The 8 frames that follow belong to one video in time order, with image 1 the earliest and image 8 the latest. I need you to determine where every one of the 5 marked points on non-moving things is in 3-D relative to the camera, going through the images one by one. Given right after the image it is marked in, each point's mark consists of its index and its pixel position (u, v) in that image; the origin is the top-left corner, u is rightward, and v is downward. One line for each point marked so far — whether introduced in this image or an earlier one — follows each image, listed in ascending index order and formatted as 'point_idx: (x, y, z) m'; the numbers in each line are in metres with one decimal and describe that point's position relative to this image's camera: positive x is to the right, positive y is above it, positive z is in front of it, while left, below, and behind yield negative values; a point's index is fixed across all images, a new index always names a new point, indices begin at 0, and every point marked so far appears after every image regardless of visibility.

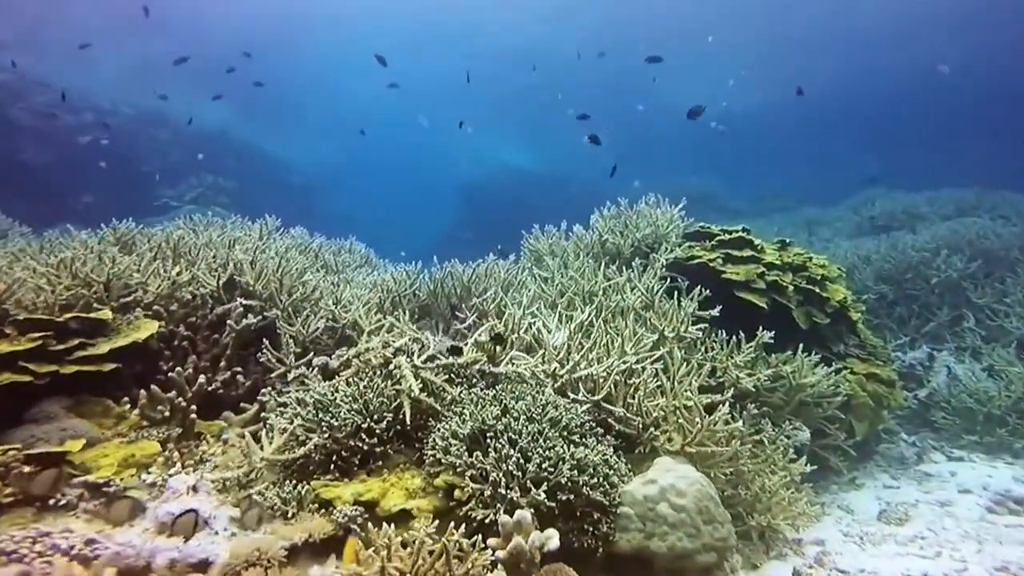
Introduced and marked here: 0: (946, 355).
0: (+3.7, -0.6, +8.6) m
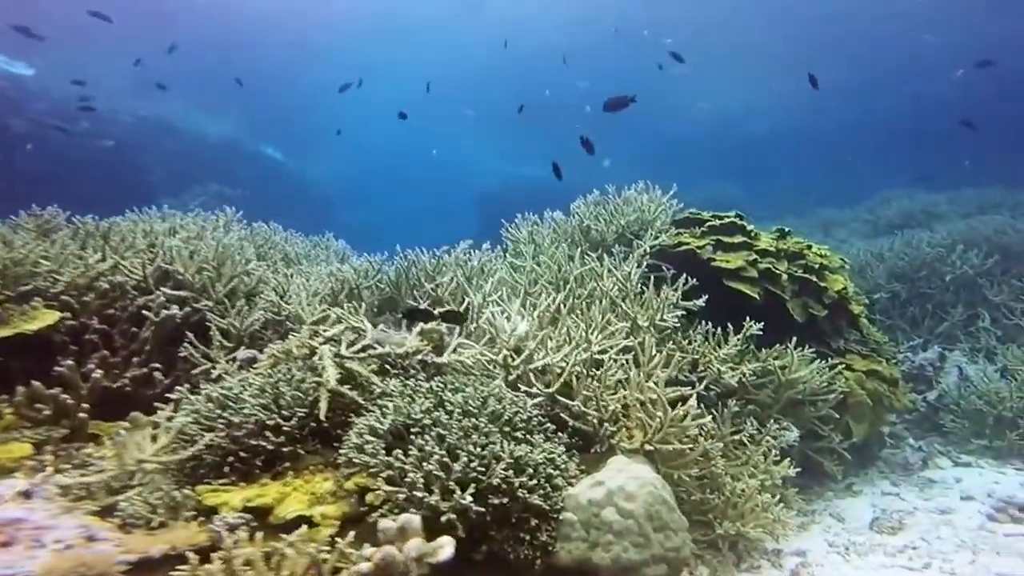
0: (+3.6, -0.5, +8.2) m
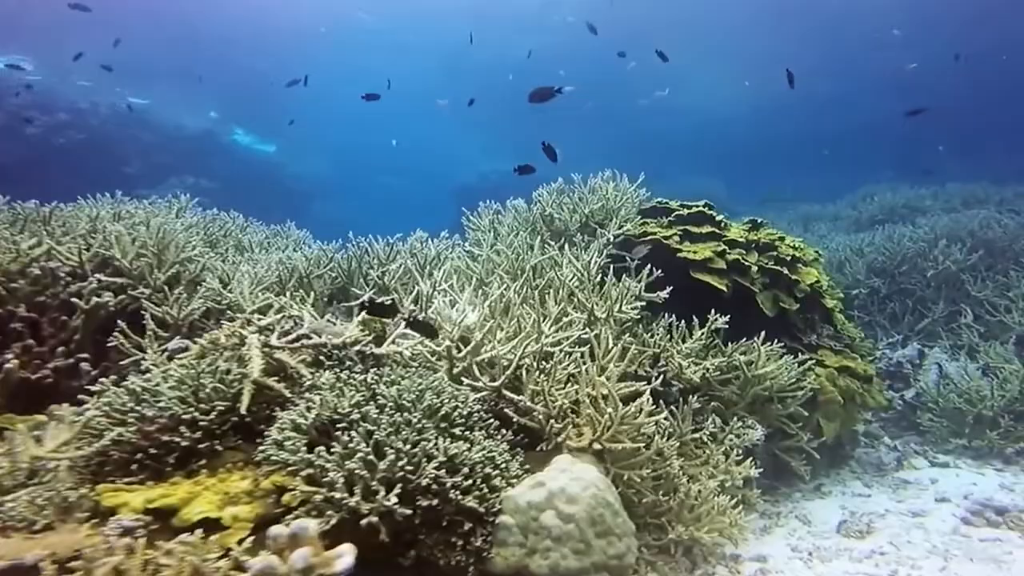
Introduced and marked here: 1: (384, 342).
0: (+3.3, -0.5, +8.0) m
1: (-0.4, -0.2, +3.5) m
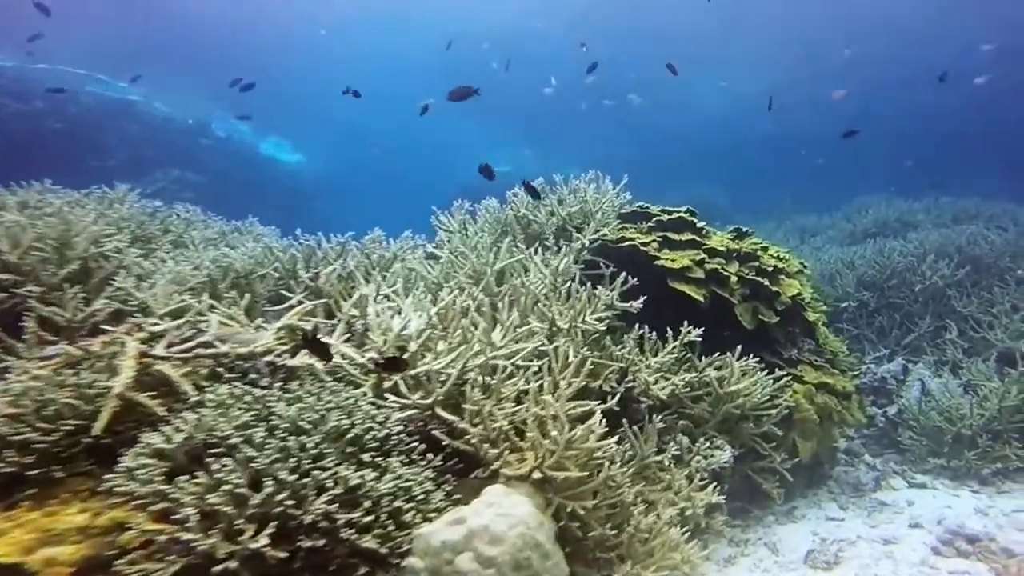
0: (+3.1, -0.6, +7.6) m
1: (-0.6, -0.2, +3.1) m
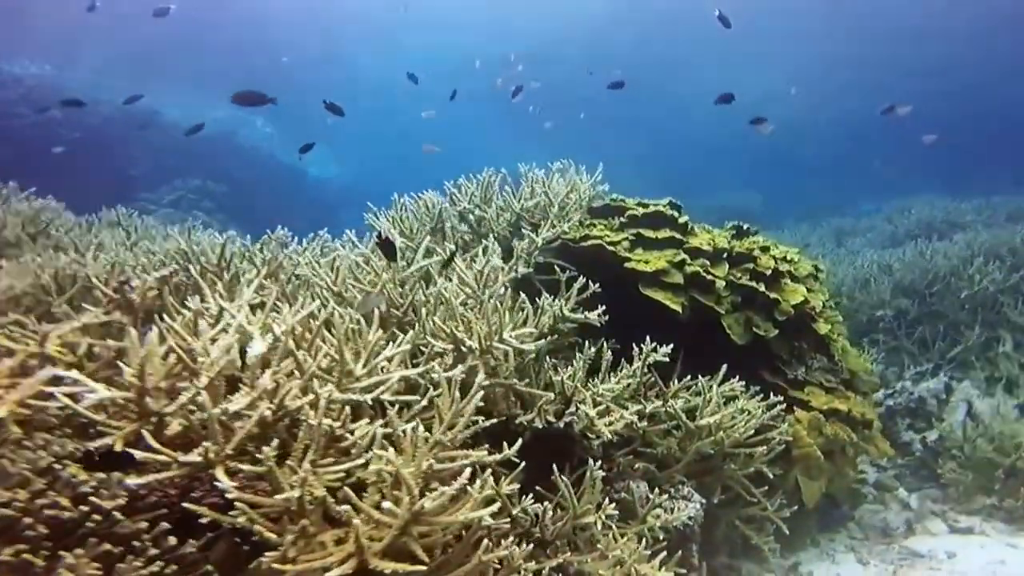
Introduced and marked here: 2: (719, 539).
0: (+3.0, -0.6, +6.6) m
1: (-1.0, -0.2, +2.2) m
2: (+0.8, -1.0, +4.0) m
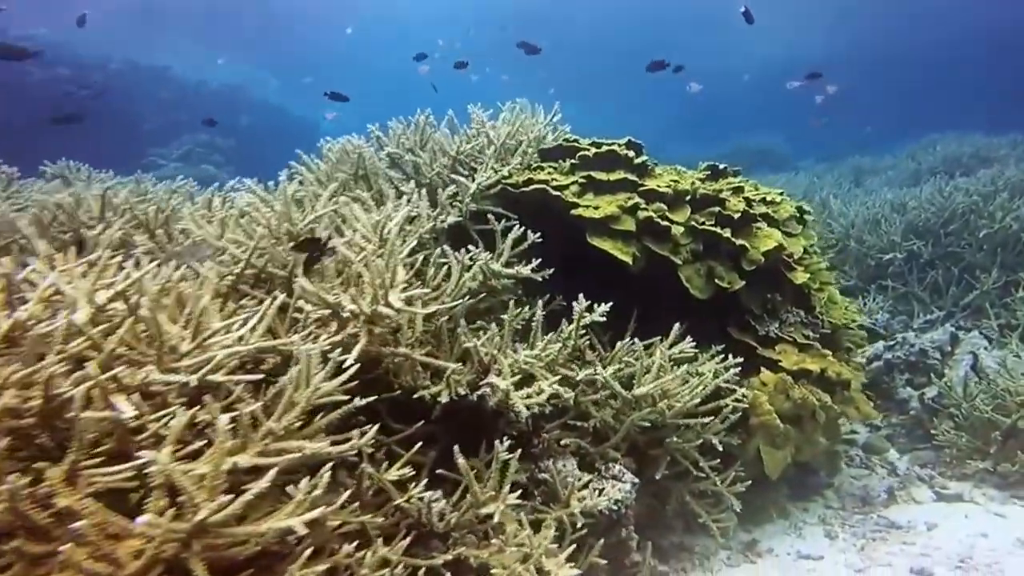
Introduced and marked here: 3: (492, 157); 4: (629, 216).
0: (+2.8, -0.3, +6.1) m
1: (-1.3, -0.2, +1.9) m
2: (+0.6, -0.8, +3.6) m
3: (-0.1, +0.5, +4.1) m
4: (+0.4, +0.3, +3.9) m
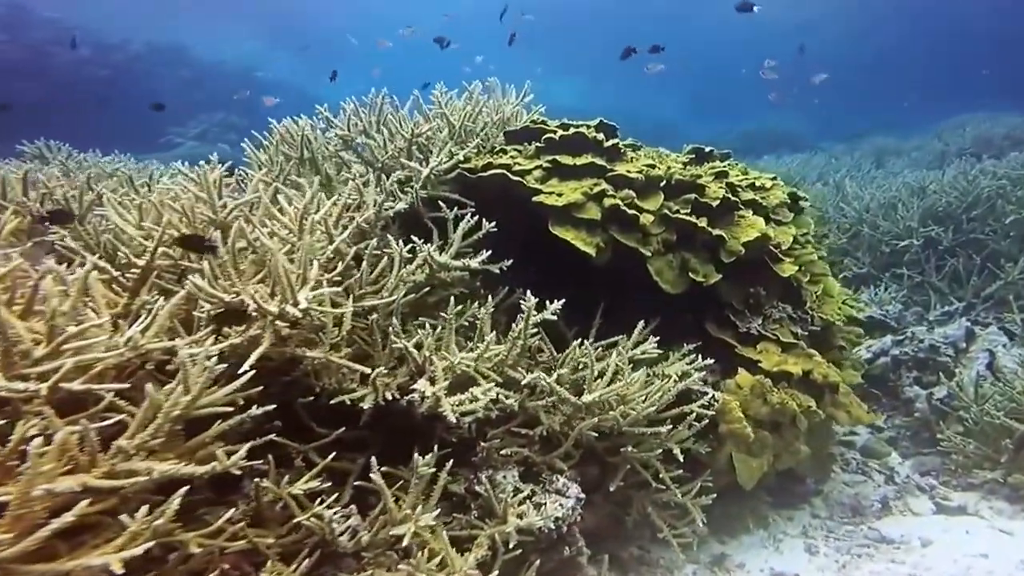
0: (+2.7, -0.3, +5.8) m
1: (-1.6, -0.2, +1.7) m
2: (+0.4, -0.8, +3.4) m
3: (-0.2, +0.6, +3.8) m
4: (+0.3, +0.3, +3.6) m
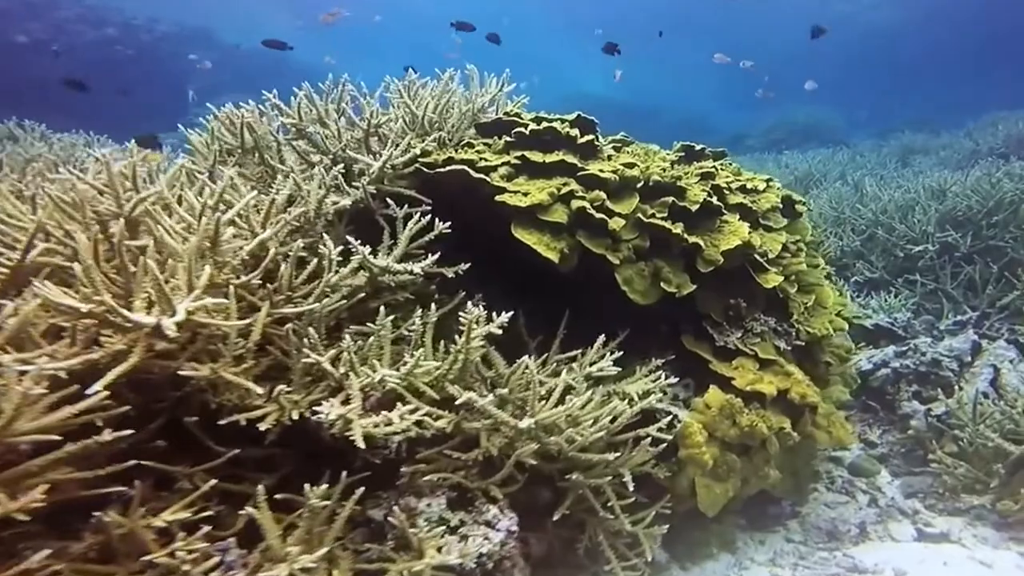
0: (+2.7, -0.3, +5.4) m
1: (-1.8, -0.2, +1.6) m
2: (+0.2, -0.8, +3.2) m
3: (-0.3, +0.6, +3.6) m
4: (+0.2, +0.3, +3.4) m
